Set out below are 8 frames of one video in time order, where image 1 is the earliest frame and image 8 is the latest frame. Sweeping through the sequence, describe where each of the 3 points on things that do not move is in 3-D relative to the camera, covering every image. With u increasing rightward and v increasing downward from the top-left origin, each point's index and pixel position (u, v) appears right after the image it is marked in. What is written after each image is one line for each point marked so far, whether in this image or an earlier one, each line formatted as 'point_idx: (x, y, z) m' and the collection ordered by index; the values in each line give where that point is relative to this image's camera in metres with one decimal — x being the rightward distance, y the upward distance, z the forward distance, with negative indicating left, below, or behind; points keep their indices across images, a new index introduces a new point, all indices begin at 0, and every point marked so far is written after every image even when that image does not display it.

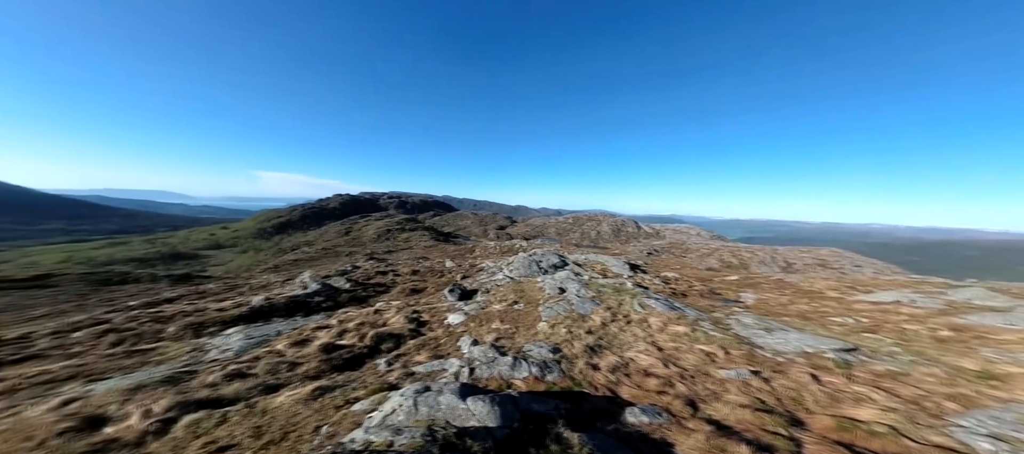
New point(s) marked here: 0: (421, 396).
0: (-2.3, -4.8, +7.8) m
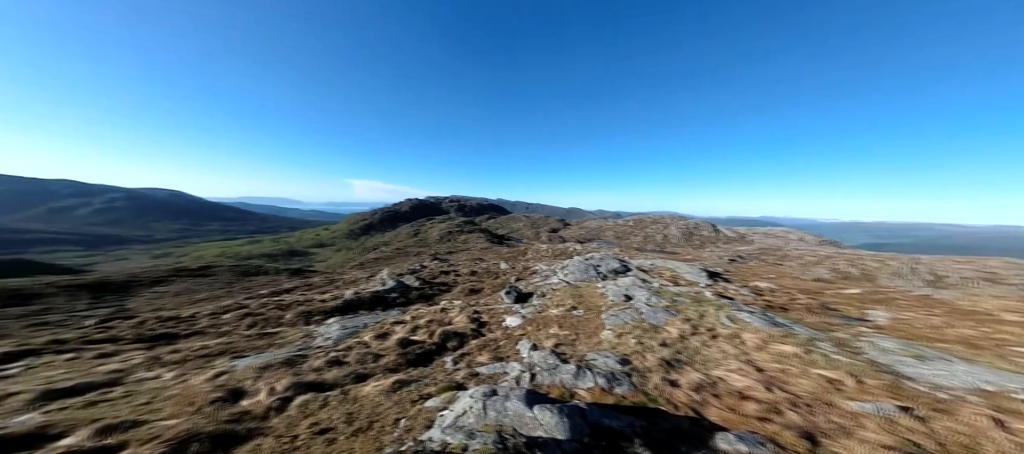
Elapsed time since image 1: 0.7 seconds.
0: (-0.6, -4.8, +7.8) m
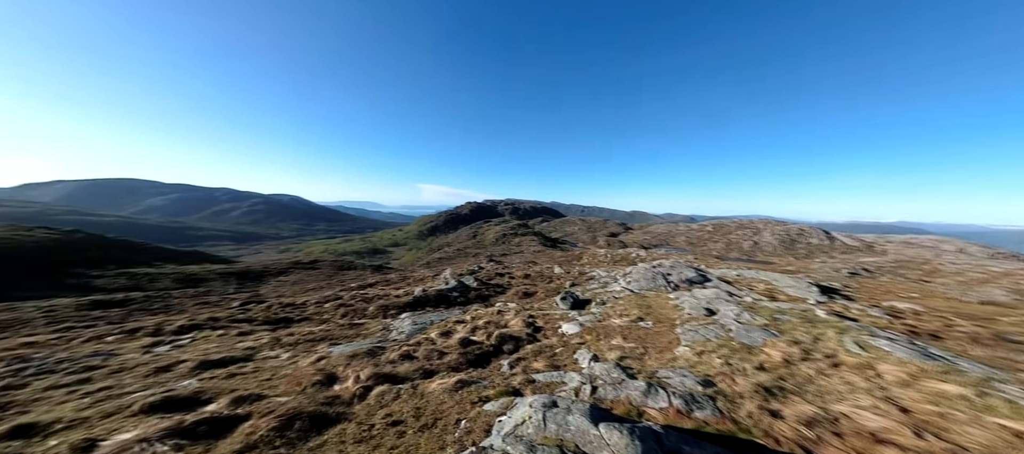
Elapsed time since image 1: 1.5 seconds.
0: (+1.0, -4.9, +7.6) m
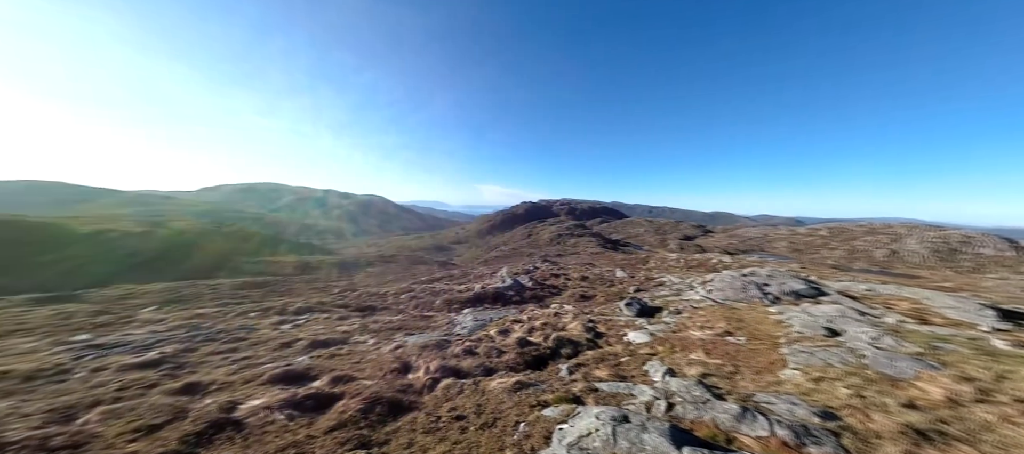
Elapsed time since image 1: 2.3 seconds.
0: (+2.7, -5.0, +7.2) m
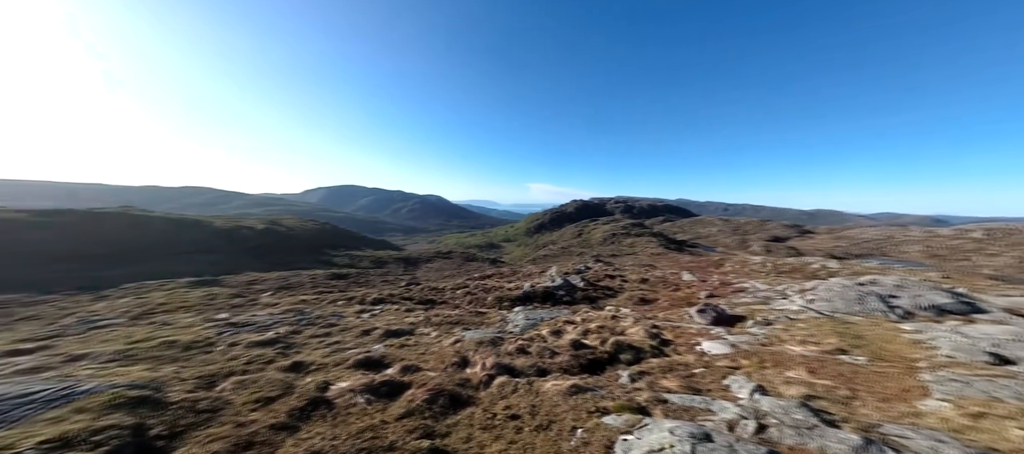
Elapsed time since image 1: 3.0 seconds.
0: (+4.3, -5.0, +6.6) m
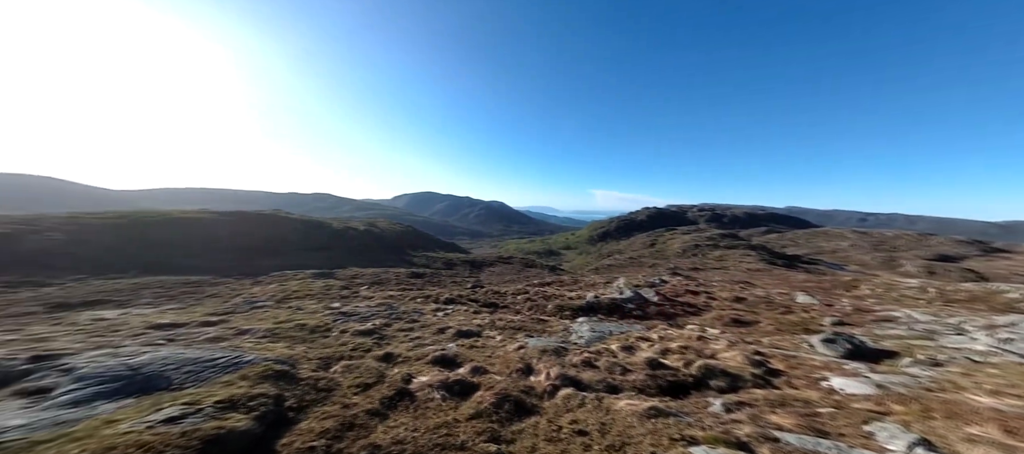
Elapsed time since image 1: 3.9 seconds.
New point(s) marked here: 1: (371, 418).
0: (+6.3, -5.2, +5.5) m
1: (-5.7, -7.5, +11.1) m
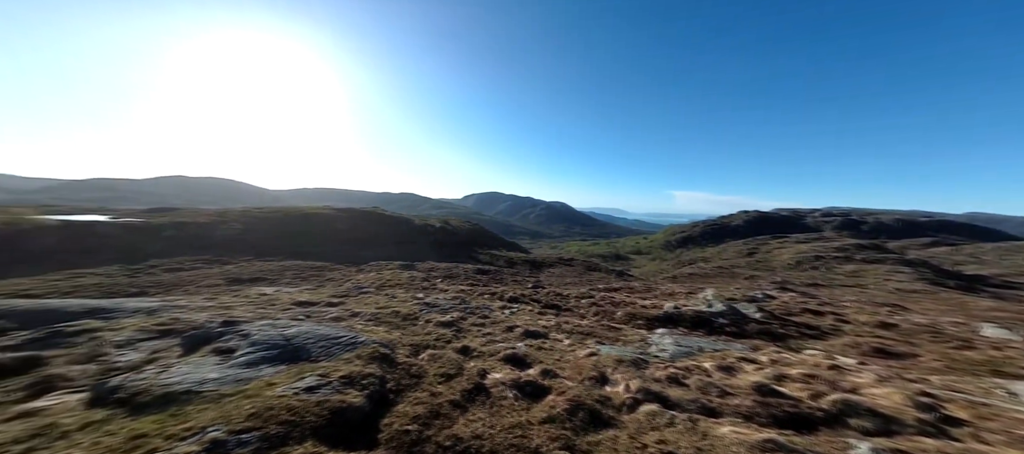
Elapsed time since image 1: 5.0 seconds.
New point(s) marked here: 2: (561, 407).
0: (+8.5, -5.4, +3.9) m
1: (-2.5, -7.3, +11.5) m
2: (+2.3, -7.9, +12.5) m
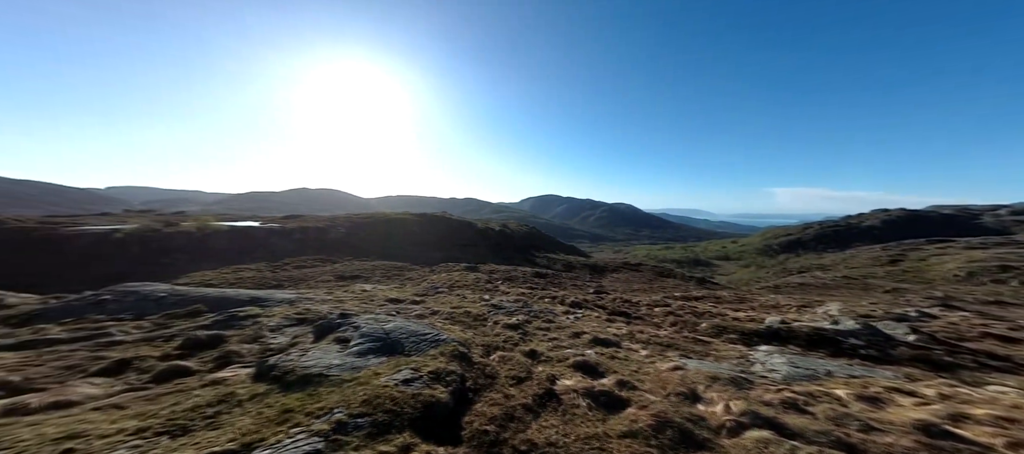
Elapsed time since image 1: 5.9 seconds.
0: (+10.0, -5.3, +1.9) m
1: (+0.7, -7.4, +11.3) m
2: (+5.6, -8.0, +11.4) m
